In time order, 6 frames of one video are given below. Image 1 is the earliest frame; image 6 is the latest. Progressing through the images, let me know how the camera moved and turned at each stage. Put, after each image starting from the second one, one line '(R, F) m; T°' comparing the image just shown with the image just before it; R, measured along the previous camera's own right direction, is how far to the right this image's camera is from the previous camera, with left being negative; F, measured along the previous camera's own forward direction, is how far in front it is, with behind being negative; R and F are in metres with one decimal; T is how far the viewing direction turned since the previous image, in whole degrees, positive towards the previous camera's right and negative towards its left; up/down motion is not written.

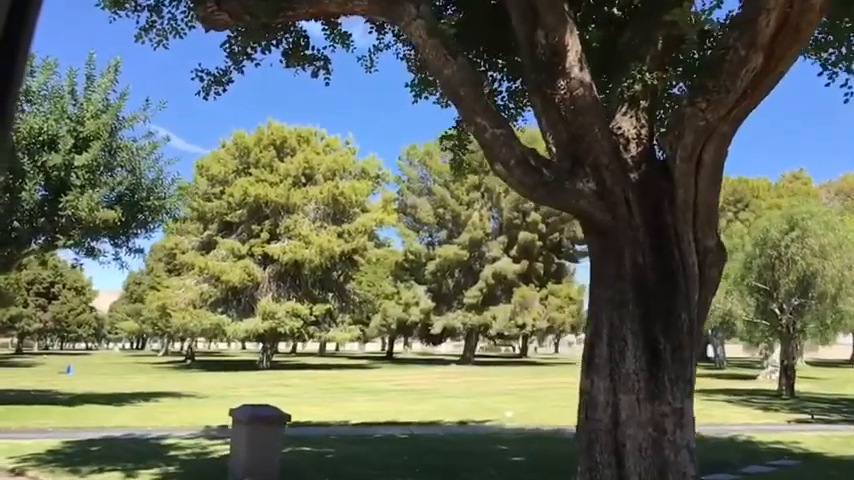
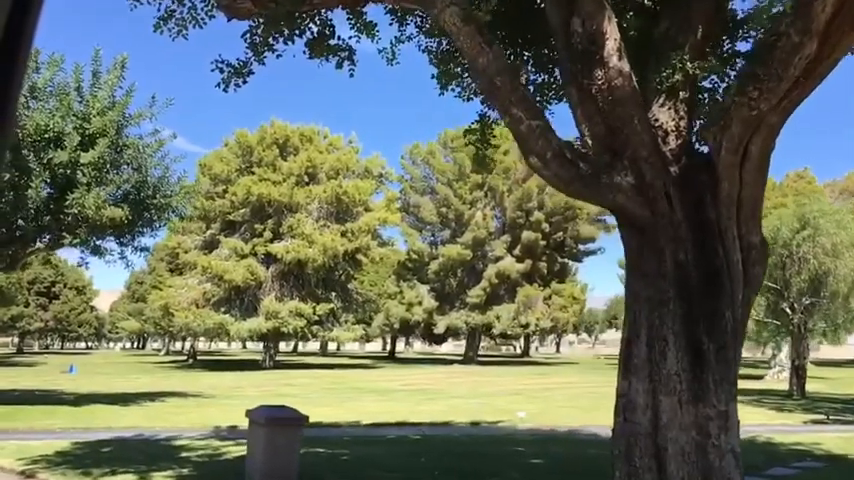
(-0.2, +0.2) m; 0°
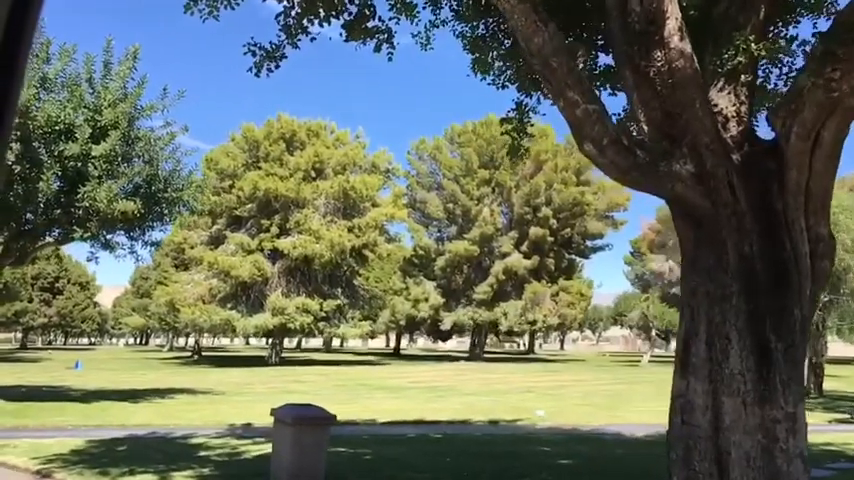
(-0.3, +0.3) m; 0°
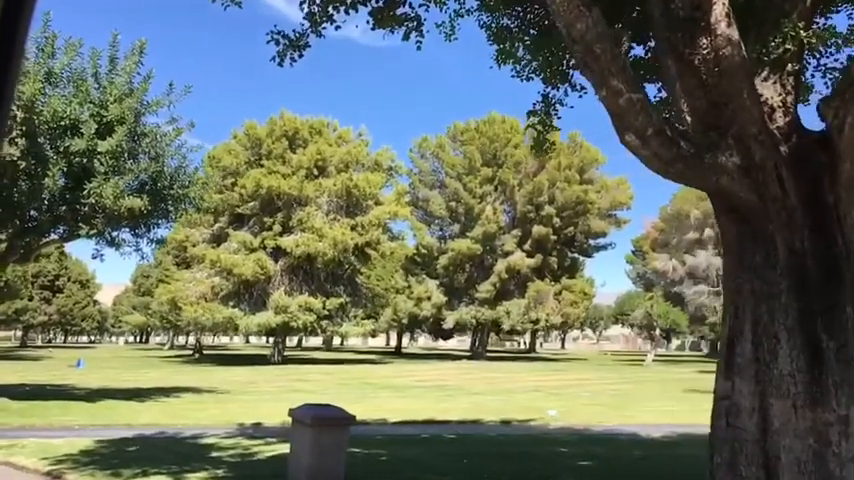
(-0.2, +0.2) m; 0°
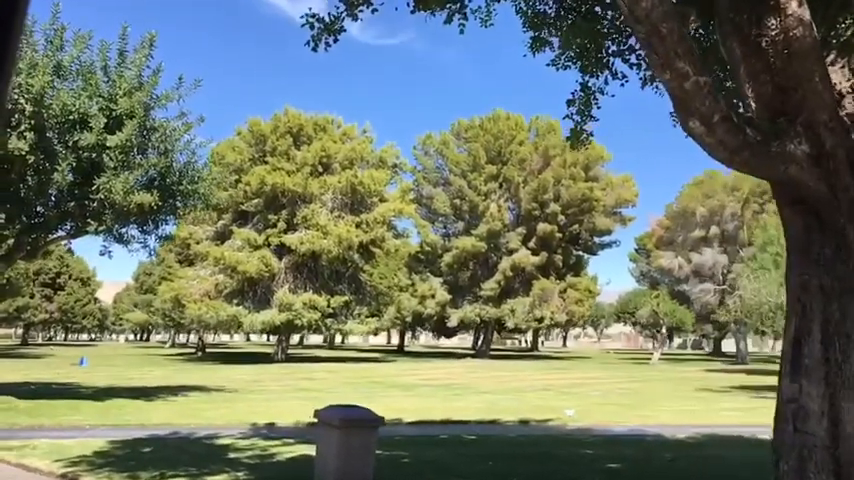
(-0.3, +0.3) m; 0°
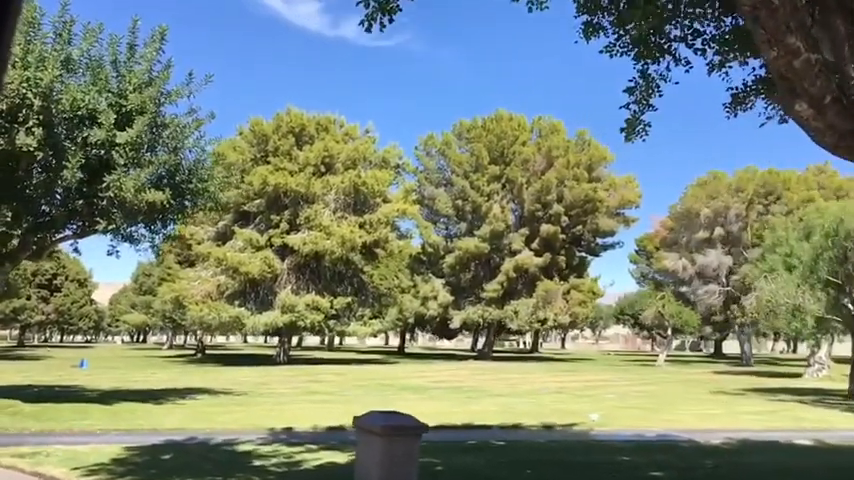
(-0.5, +0.5) m; 0°
